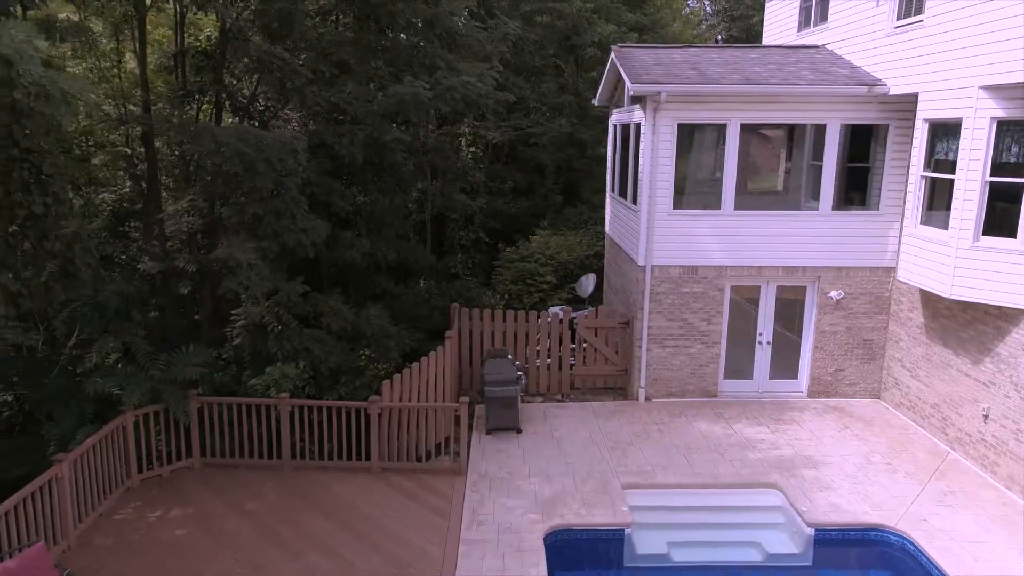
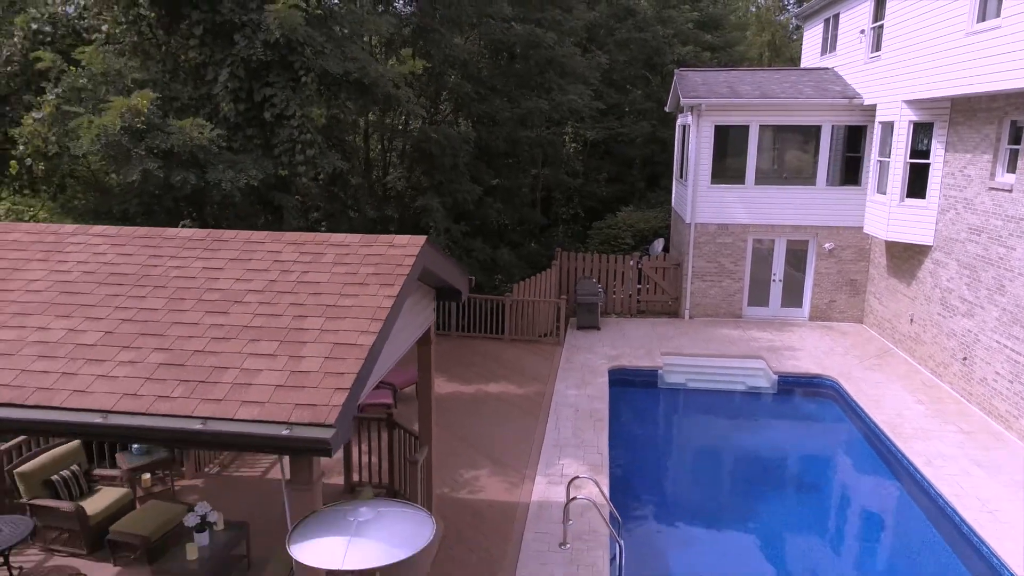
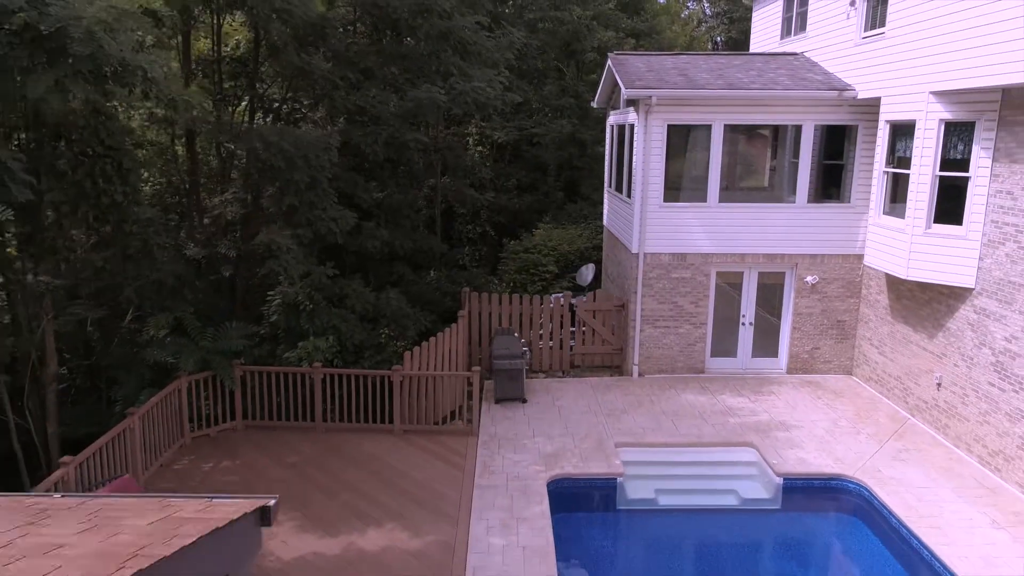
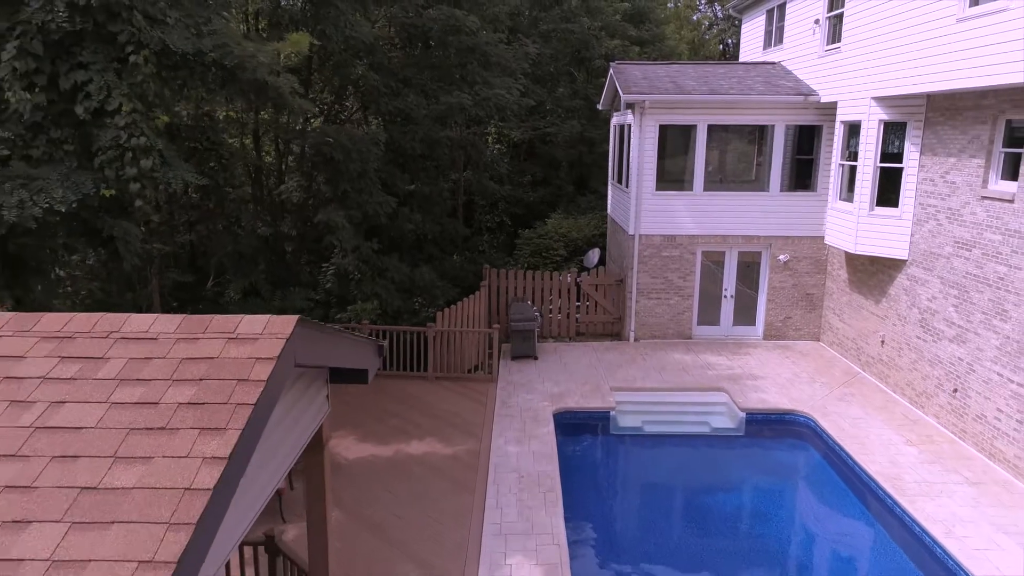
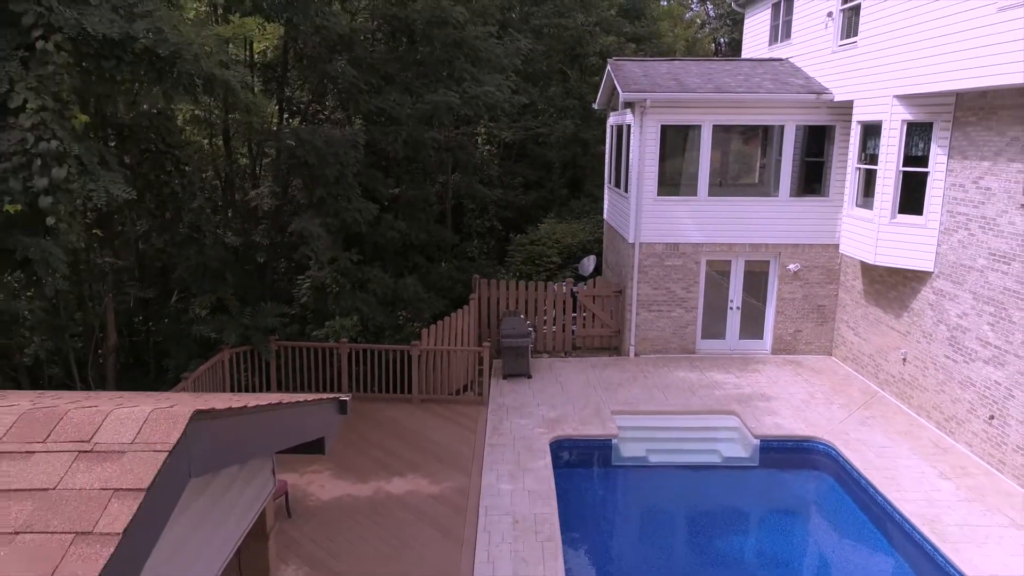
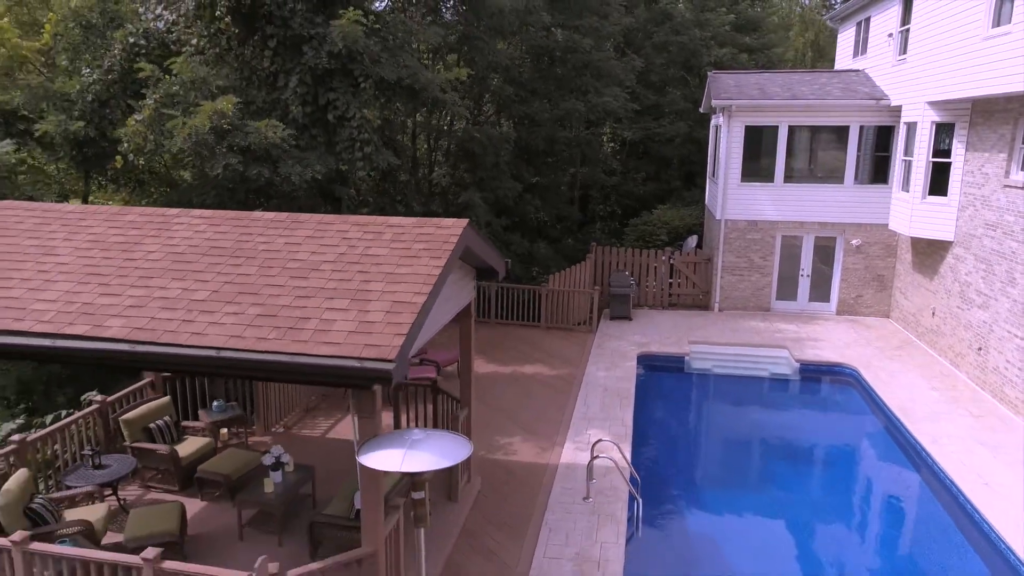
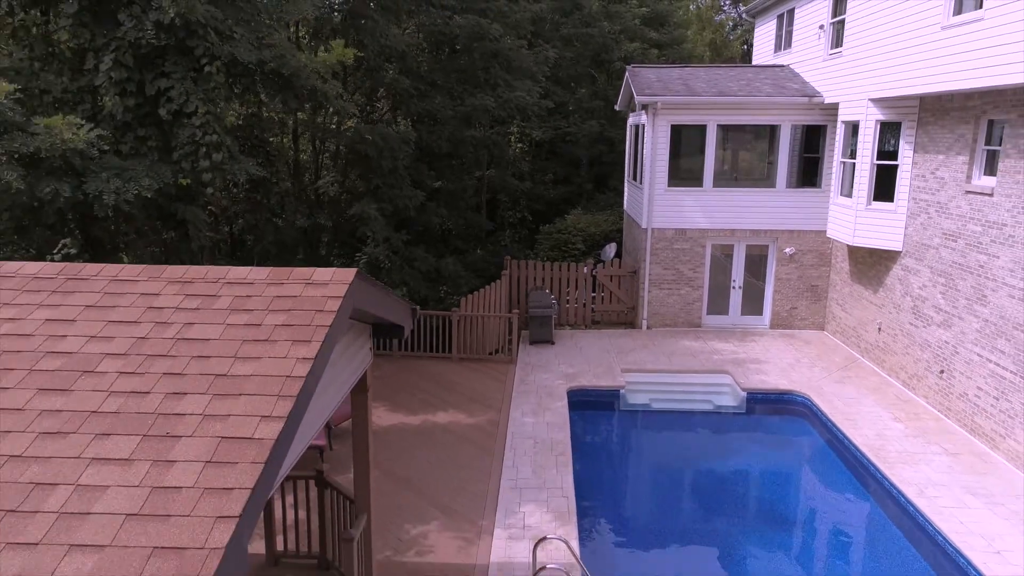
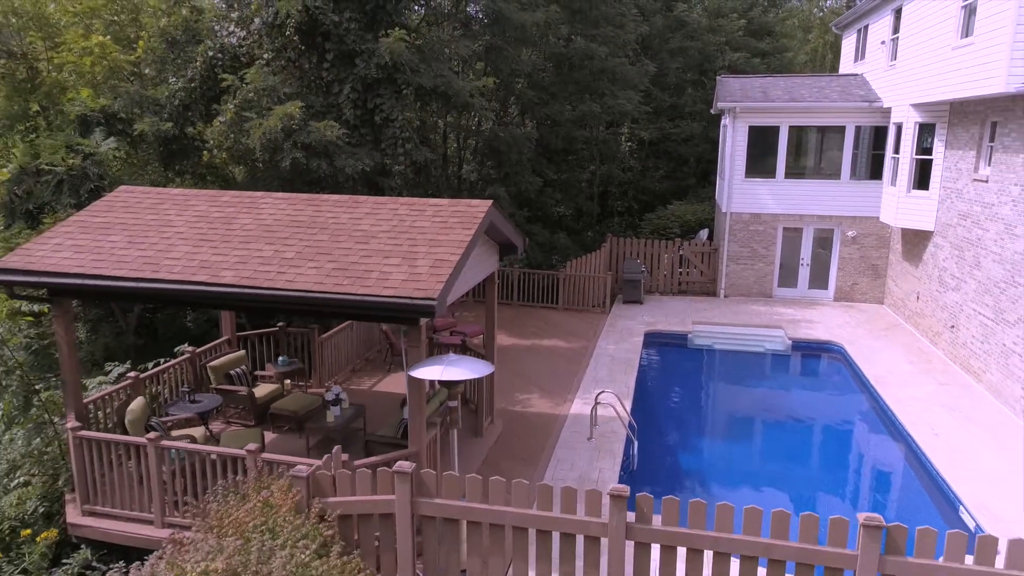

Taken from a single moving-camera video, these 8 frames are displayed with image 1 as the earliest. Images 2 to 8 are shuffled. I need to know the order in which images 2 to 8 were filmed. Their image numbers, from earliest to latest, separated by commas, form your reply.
3, 5, 4, 7, 2, 6, 8
